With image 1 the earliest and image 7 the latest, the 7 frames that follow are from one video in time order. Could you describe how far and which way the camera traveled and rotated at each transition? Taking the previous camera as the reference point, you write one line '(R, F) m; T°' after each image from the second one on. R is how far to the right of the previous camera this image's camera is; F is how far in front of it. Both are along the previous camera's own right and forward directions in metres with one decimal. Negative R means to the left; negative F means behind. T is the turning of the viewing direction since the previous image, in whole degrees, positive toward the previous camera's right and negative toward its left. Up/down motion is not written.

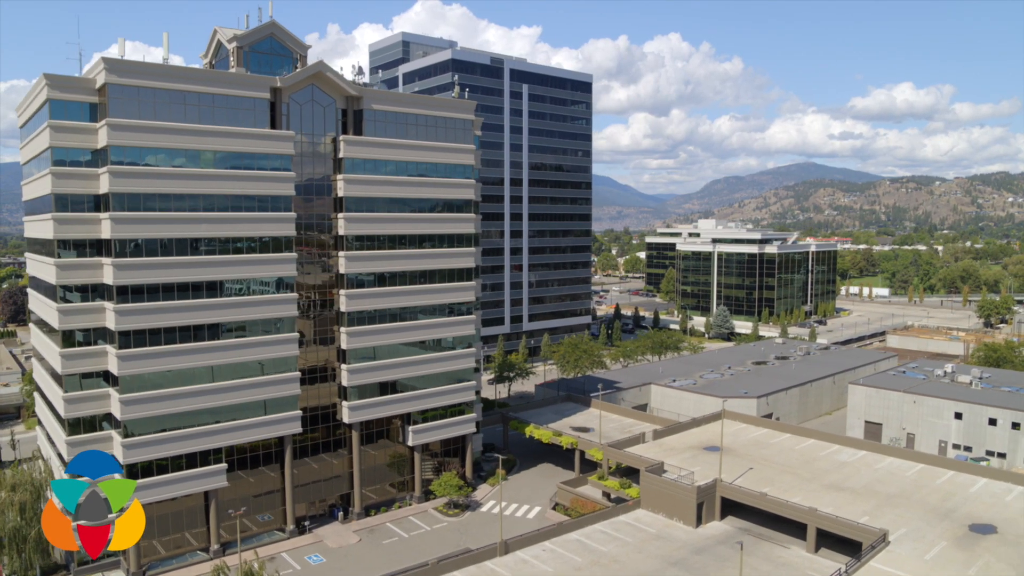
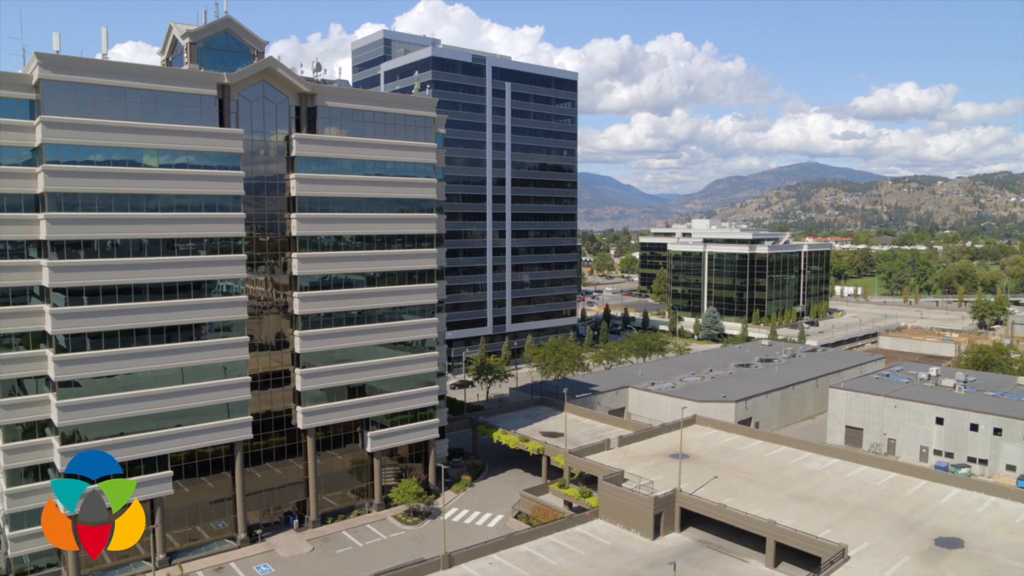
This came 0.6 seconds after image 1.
(+2.7, +1.4) m; 0°
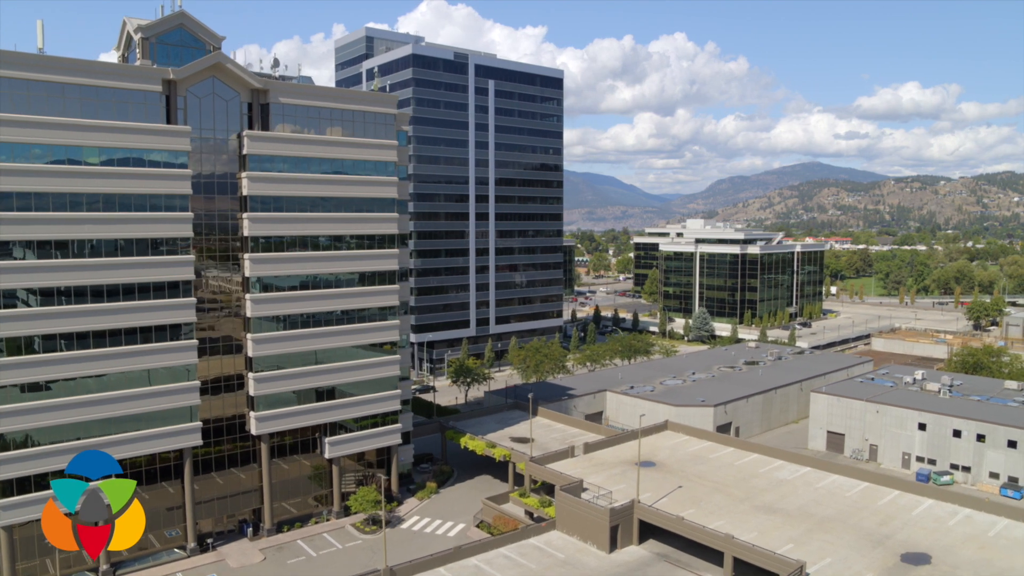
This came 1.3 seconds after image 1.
(+2.6, +1.5) m; 0°
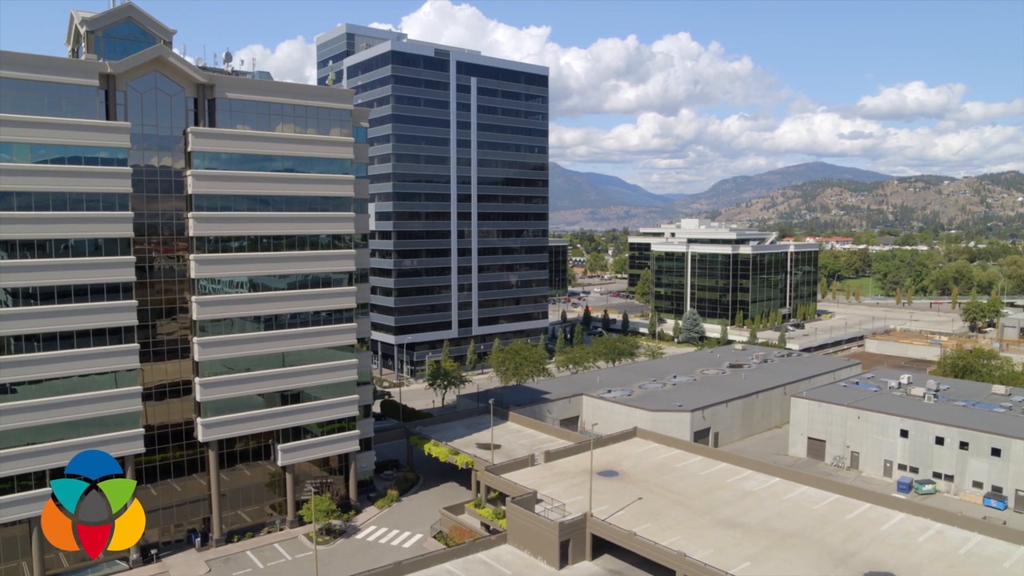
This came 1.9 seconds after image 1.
(+2.7, +1.8) m; 0°
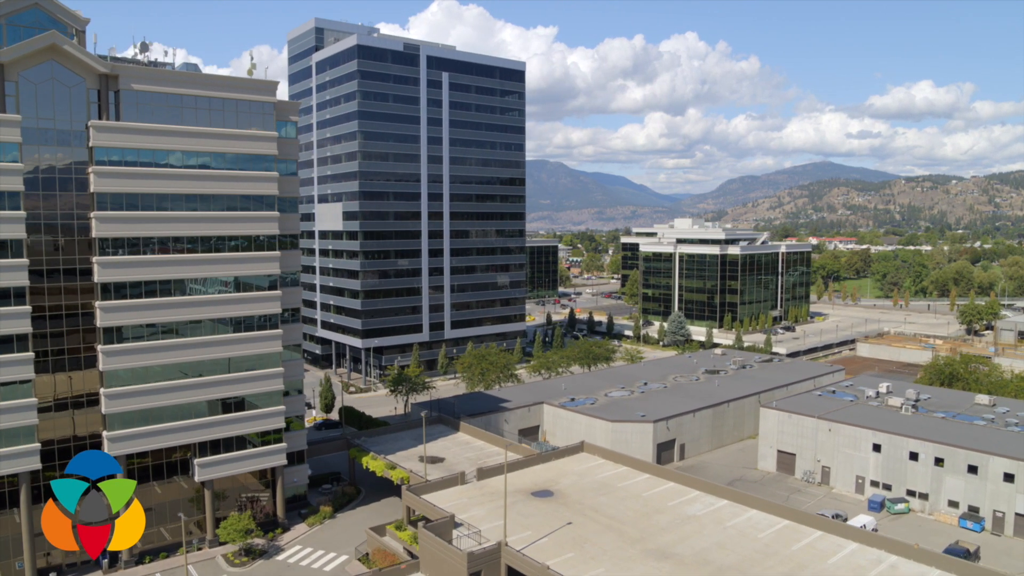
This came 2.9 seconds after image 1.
(+4.3, +3.2) m; -1°
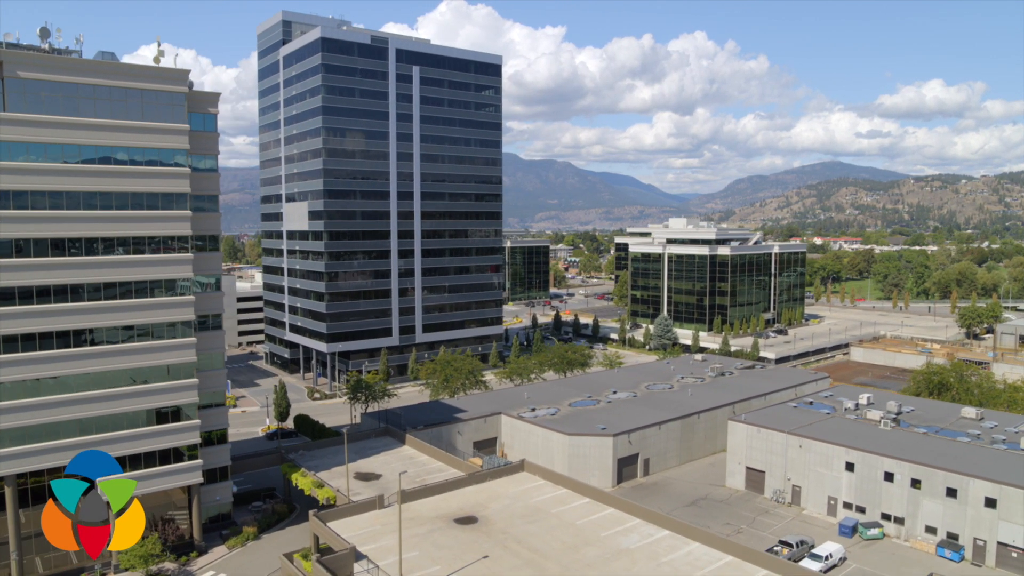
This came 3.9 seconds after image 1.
(+4.2, +3.6) m; -1°
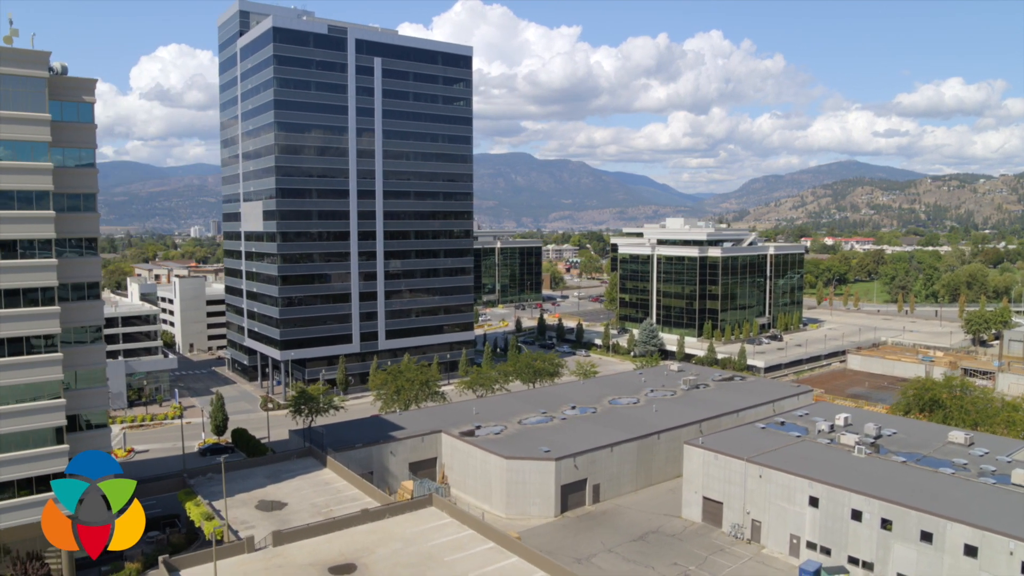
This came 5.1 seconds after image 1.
(+5.3, +5.1) m; -1°
